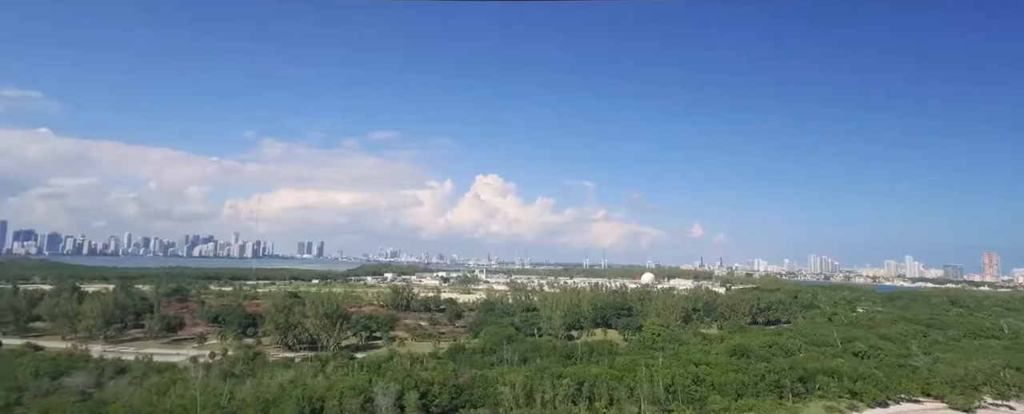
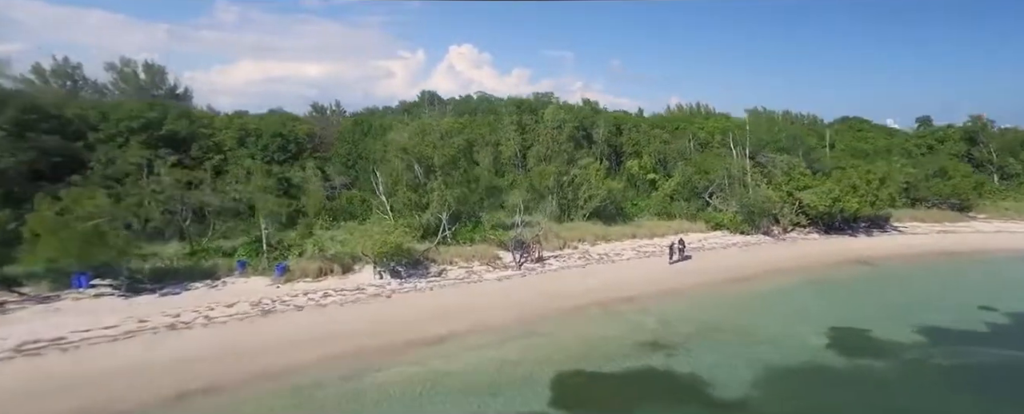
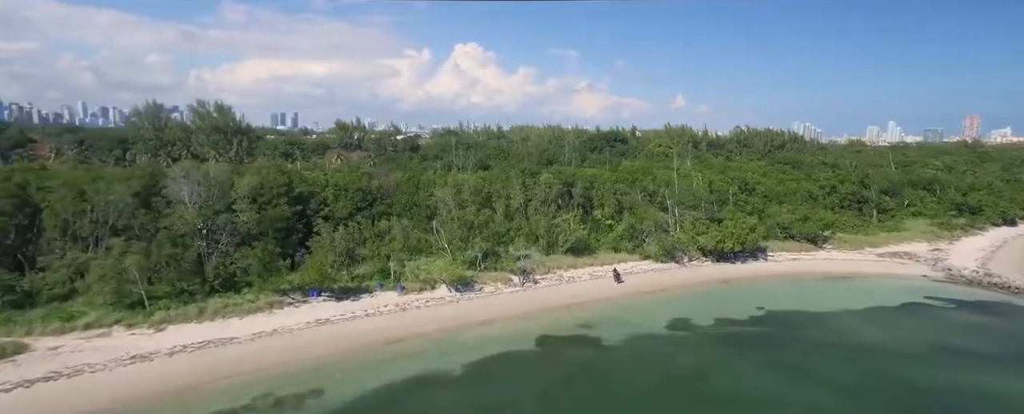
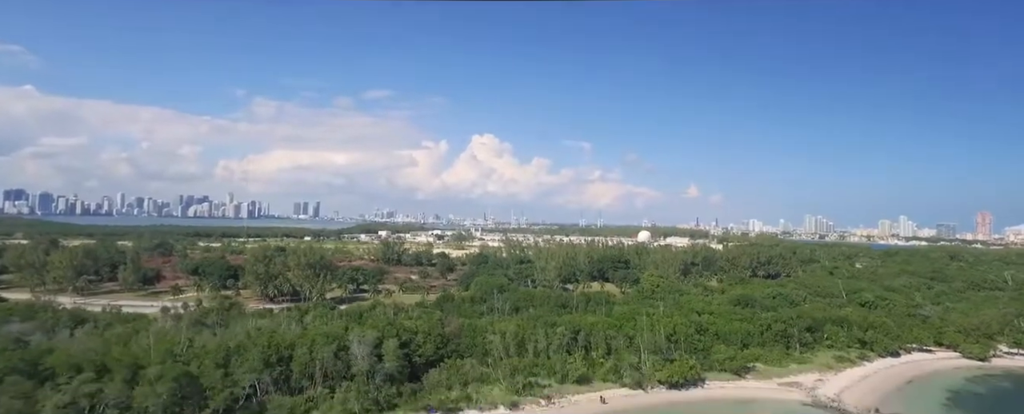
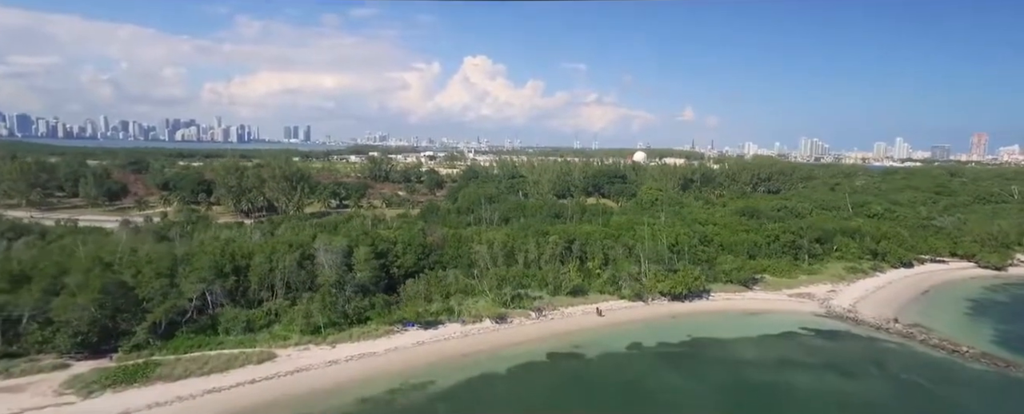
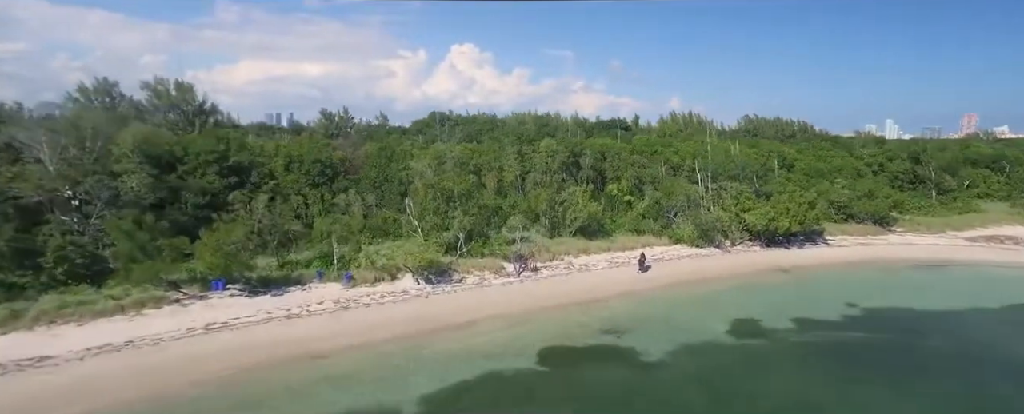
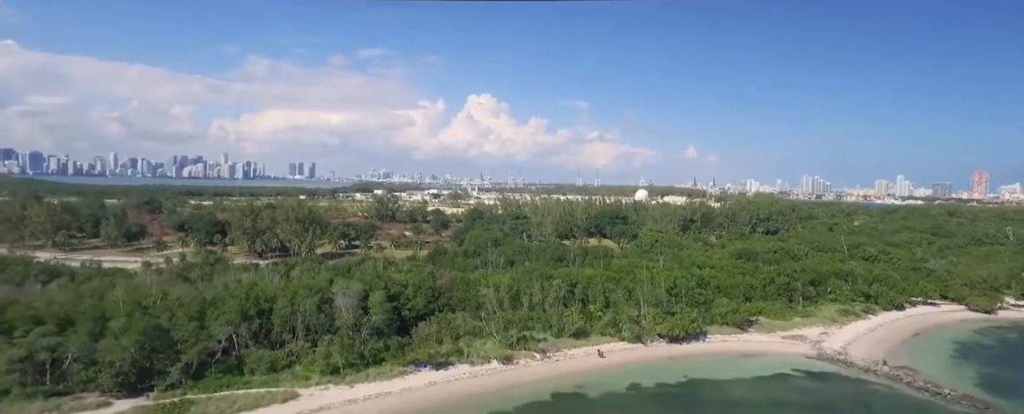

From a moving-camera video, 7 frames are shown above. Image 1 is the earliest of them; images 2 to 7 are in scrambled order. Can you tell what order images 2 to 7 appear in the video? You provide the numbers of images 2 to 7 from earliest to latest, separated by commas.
4, 7, 5, 3, 6, 2
